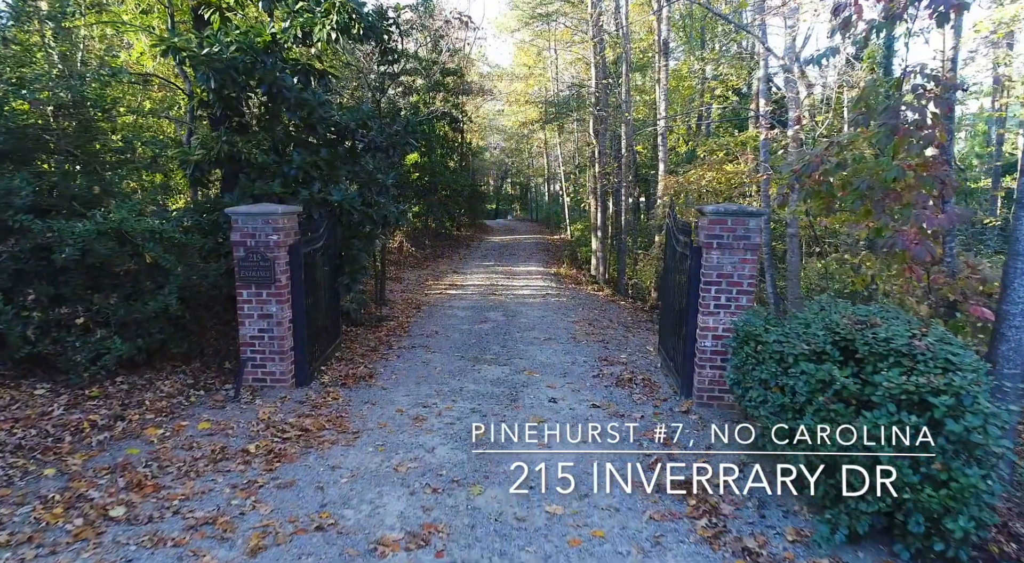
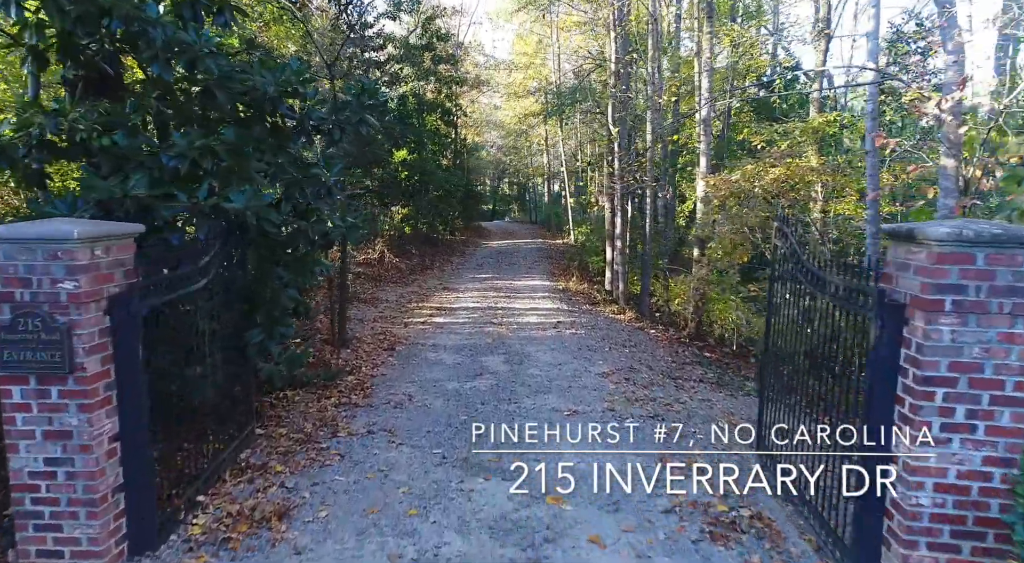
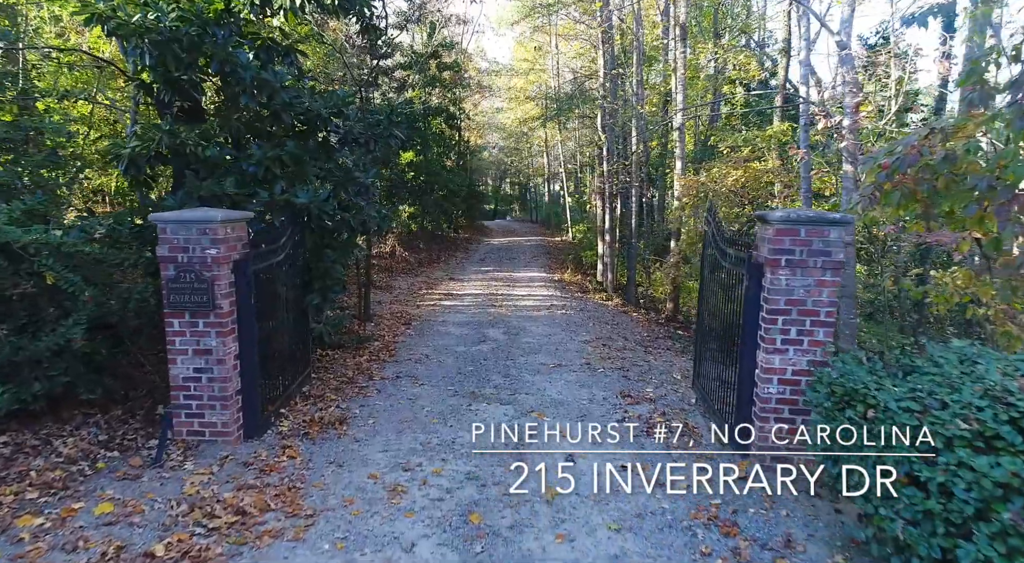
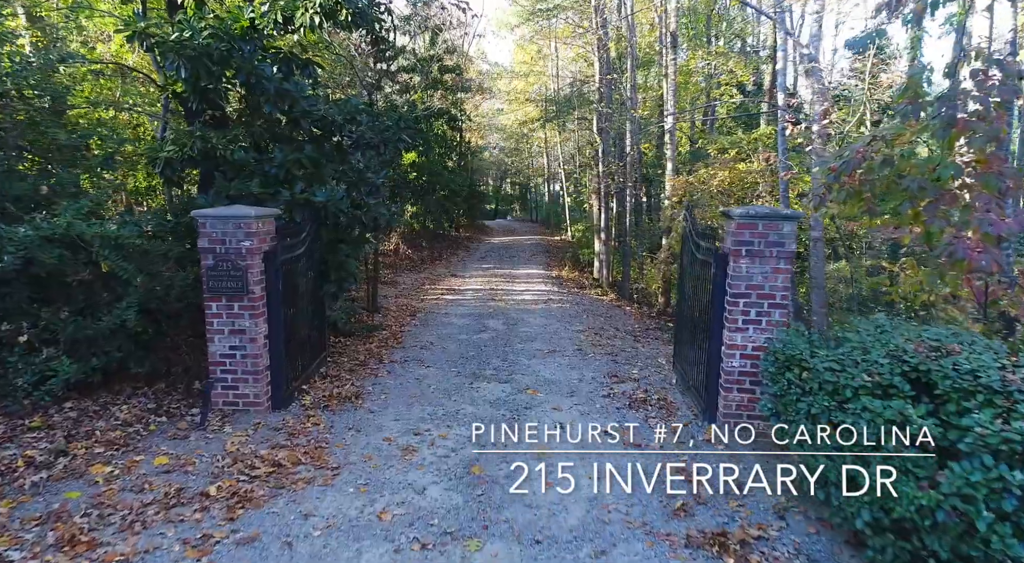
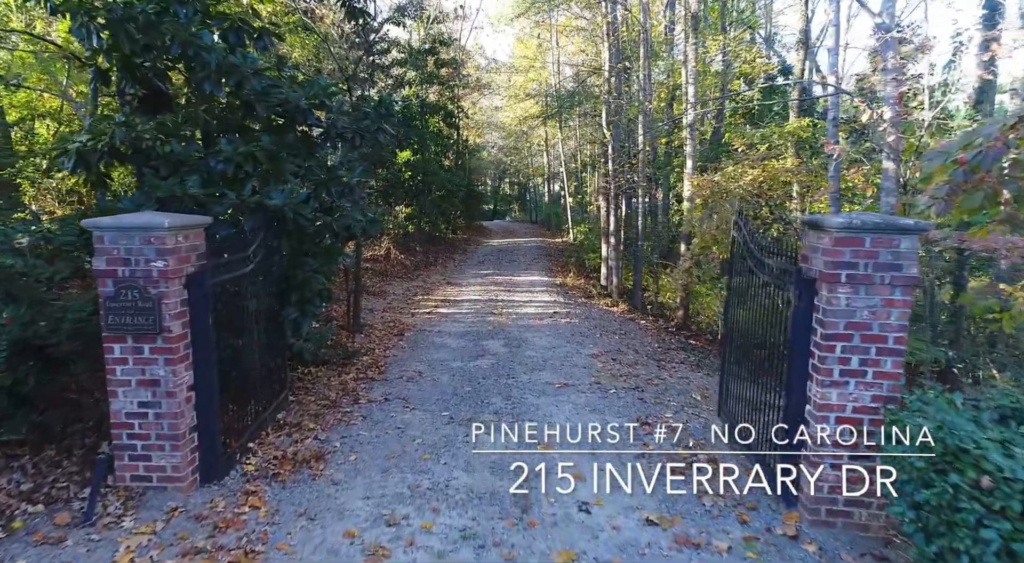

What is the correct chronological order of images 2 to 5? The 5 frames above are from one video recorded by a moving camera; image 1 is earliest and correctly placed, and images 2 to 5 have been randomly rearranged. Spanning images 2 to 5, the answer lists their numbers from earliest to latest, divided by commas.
4, 3, 5, 2
